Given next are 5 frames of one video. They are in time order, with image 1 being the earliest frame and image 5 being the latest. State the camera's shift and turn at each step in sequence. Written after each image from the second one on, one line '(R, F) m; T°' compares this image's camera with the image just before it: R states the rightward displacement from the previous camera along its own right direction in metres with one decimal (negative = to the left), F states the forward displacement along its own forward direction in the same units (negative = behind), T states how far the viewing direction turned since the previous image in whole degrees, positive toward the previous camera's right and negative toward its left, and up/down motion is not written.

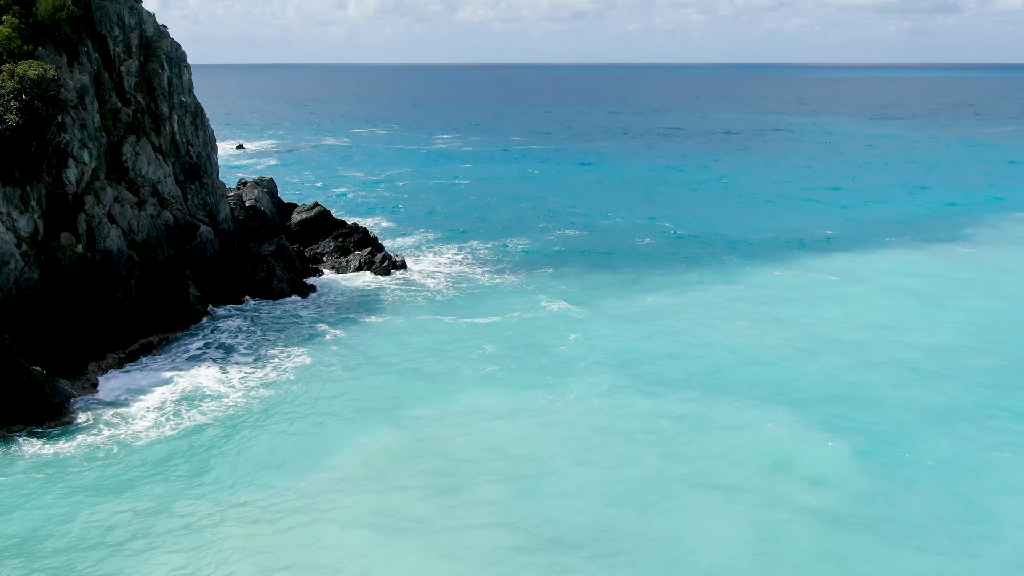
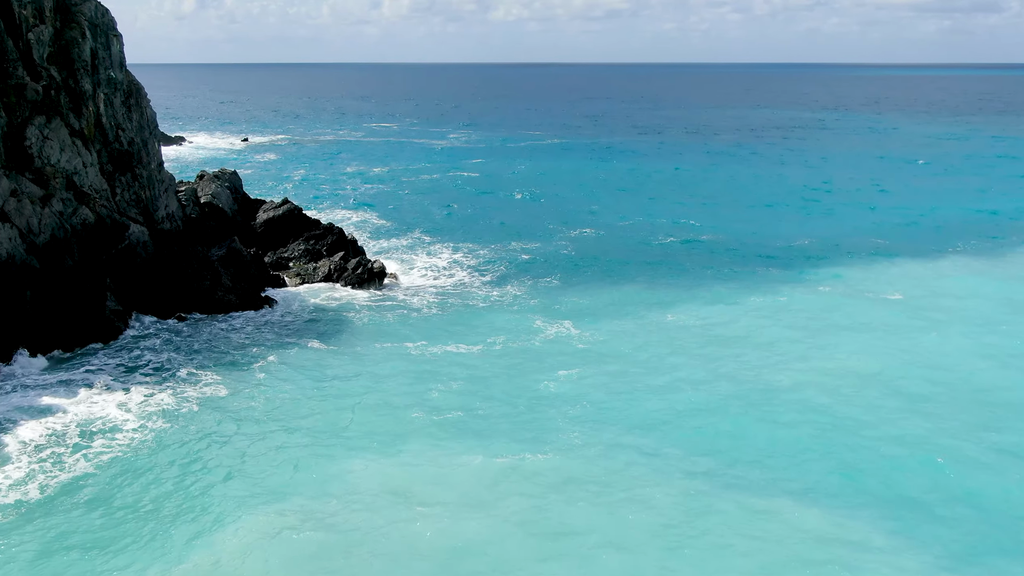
(+1.2, +6.1) m; -2°
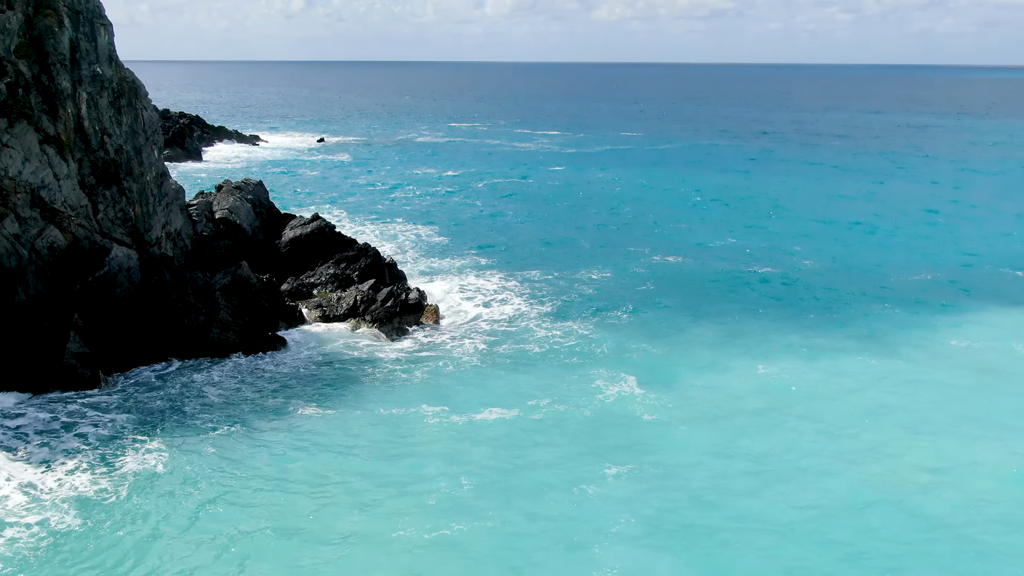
(+1.0, +5.6) m; -5°
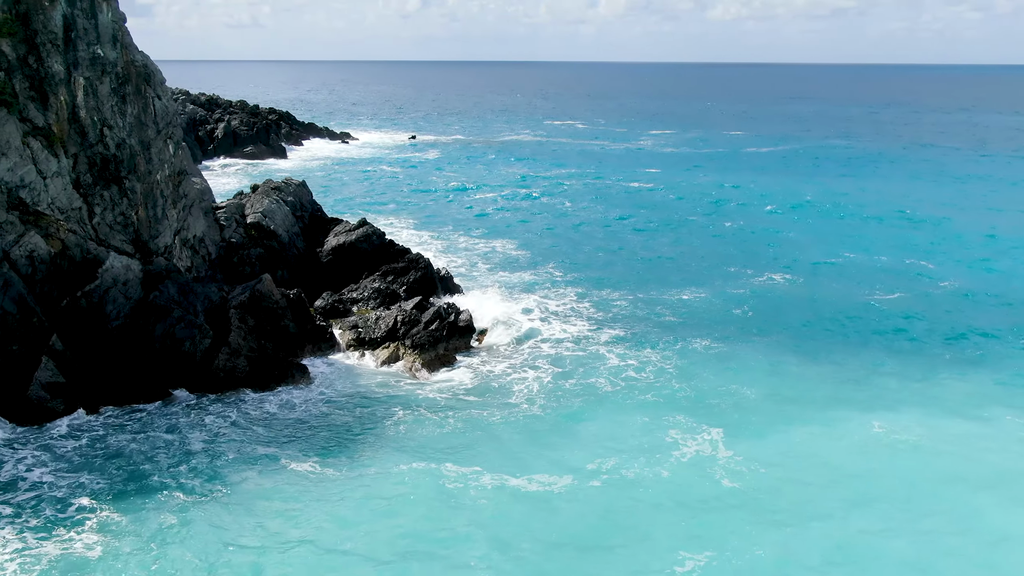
(+1.0, +4.5) m; -6°
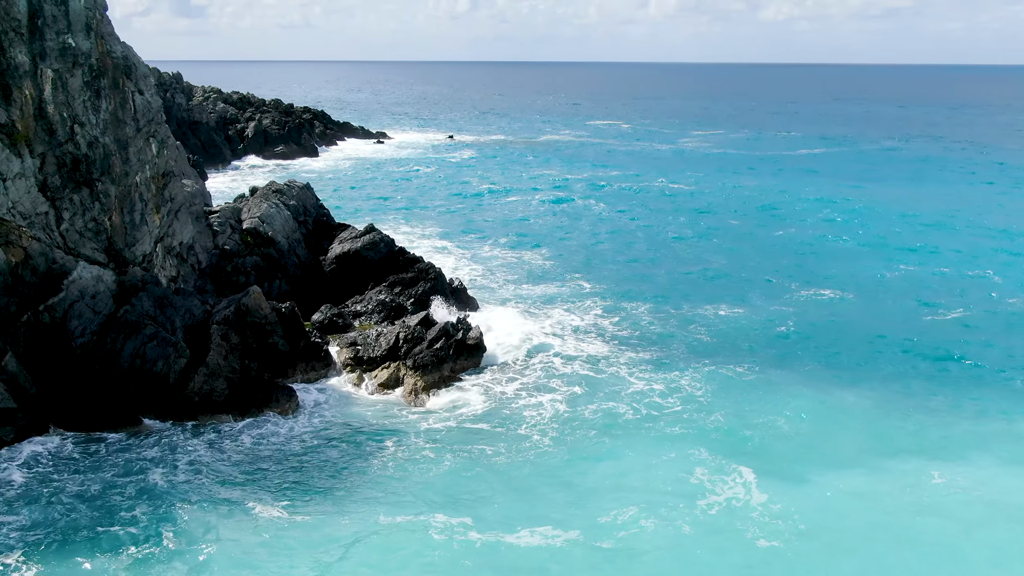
(+0.7, +2.4) m; -3°
